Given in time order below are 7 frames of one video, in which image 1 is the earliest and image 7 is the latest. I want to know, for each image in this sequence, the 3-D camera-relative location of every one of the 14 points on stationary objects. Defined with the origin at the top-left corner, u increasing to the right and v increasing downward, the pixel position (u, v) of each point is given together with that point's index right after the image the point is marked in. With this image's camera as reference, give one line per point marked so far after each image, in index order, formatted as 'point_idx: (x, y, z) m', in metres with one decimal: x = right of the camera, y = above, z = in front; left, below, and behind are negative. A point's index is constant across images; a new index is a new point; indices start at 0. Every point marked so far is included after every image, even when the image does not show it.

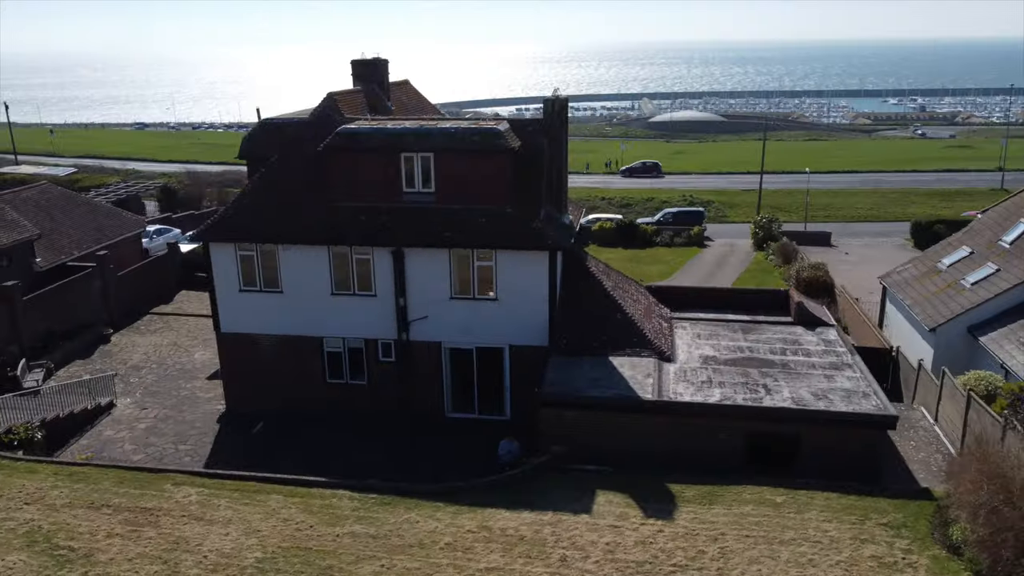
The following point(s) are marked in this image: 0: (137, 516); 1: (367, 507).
0: (-7.0, -4.3, +15.3) m
1: (-2.7, -4.2, +15.8) m
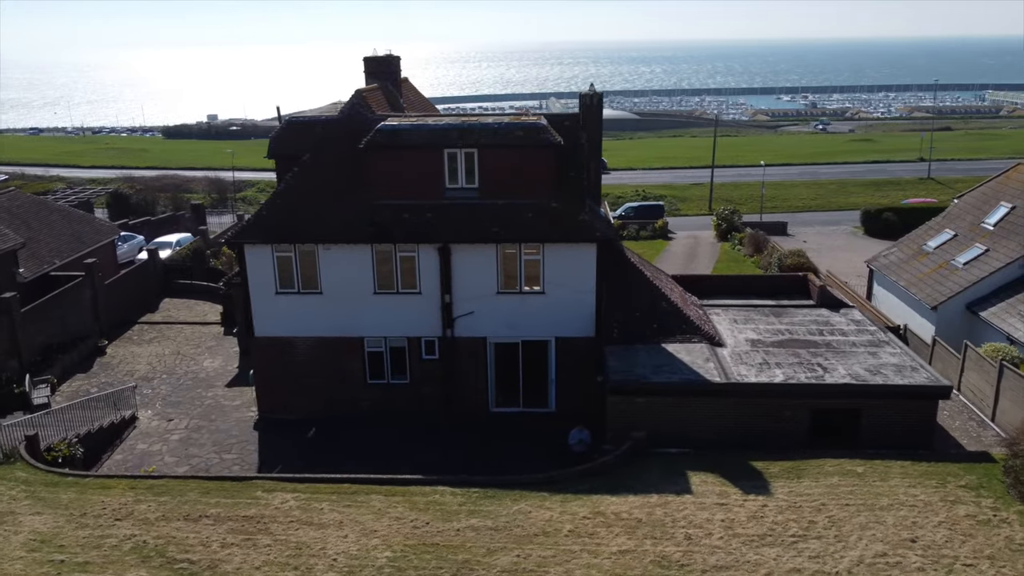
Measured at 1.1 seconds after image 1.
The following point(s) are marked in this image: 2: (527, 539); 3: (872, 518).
0: (-4.9, -4.3, +14.8) m
1: (-0.7, -4.1, +15.8) m
2: (+0.3, -4.4, +14.4) m
3: (+6.7, -4.2, +15.0) m
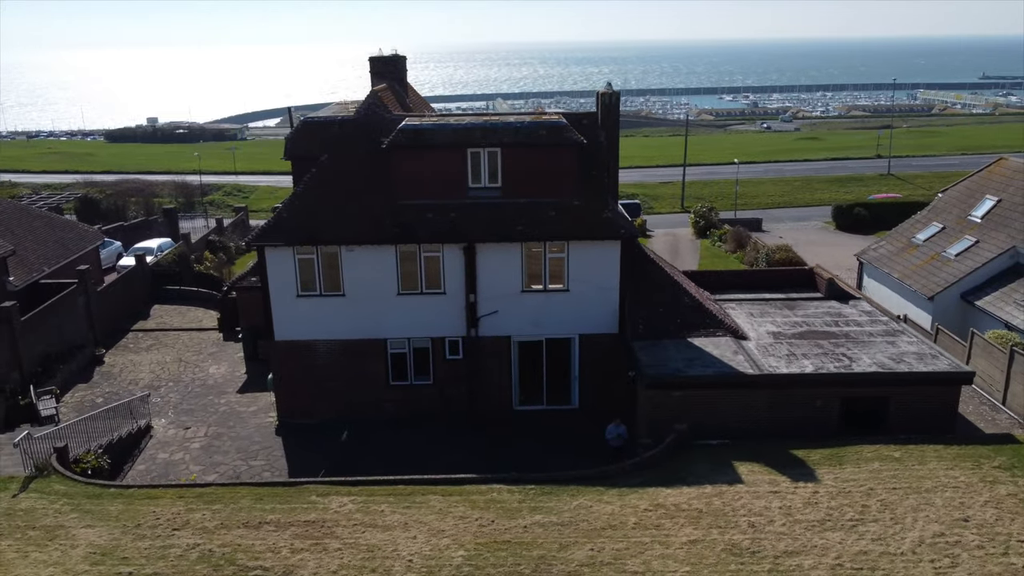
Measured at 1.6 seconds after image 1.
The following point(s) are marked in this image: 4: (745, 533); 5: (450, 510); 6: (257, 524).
0: (-3.7, -4.3, +14.7) m
1: (+0.5, -4.1, +15.8) m
2: (+1.5, -4.4, +14.6) m
3: (+7.8, -4.0, +15.6) m
4: (+4.2, -4.4, +14.5) m
5: (-1.2, -4.2, +15.3) m
6: (-4.6, -4.3, +14.9) m
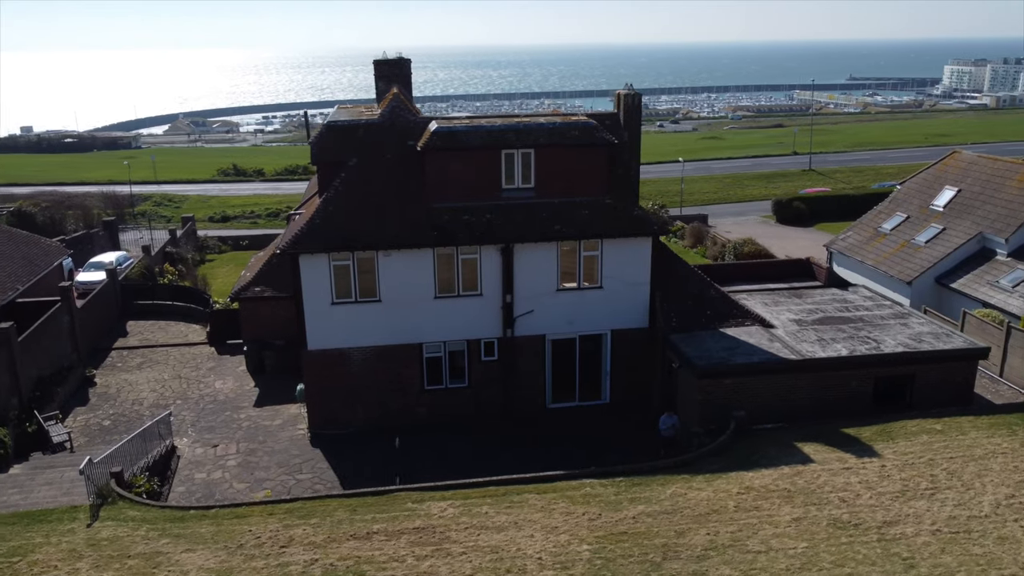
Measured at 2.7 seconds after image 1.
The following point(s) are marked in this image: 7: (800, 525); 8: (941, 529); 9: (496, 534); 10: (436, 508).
0: (-1.6, -4.4, +14.5) m
1: (+2.3, -4.0, +16.2) m
2: (+3.5, -4.2, +15.0) m
3: (+9.7, -3.7, +16.8) m
4: (+6.2, -4.1, +15.3) m
5: (+0.8, -4.2, +15.5) m
6: (-2.6, -4.4, +14.6) m
7: (+5.2, -4.3, +14.7) m
8: (+7.6, -4.3, +14.5) m
9: (-0.3, -4.4, +14.5) m
10: (-1.4, -4.2, +15.5) m
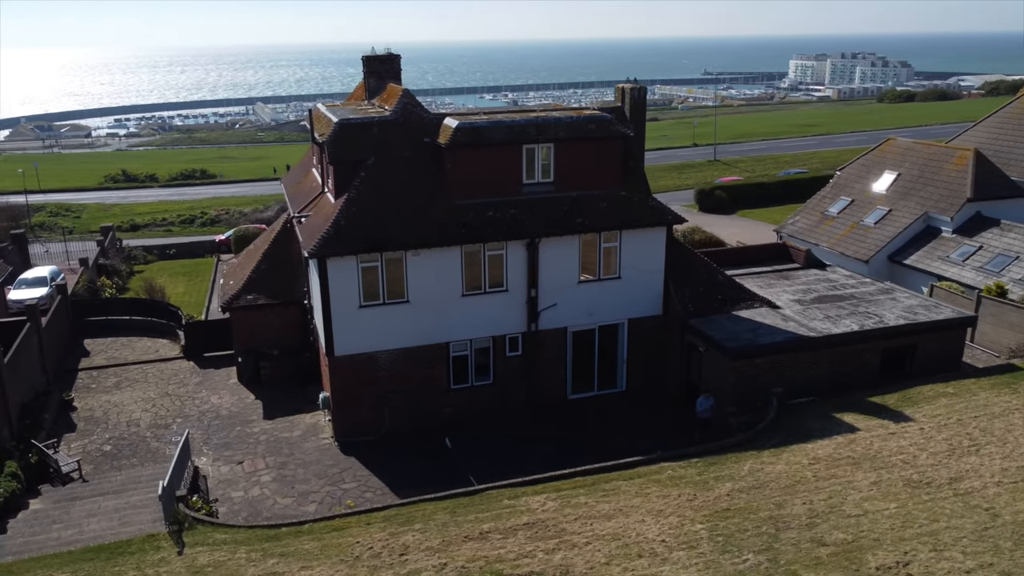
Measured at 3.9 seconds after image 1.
0: (+0.4, -4.3, +14.5) m
1: (+4.0, -3.7, +16.7) m
2: (+5.4, -3.9, +15.8) m
3: (+11.2, -3.0, +18.5) m
4: (+8.0, -3.7, +16.5) m
5: (+2.6, -4.0, +15.8) m
6: (-0.6, -4.4, +14.4) m
7: (+7.1, -3.9, +15.8) m
8: (+9.6, -3.7, +15.9) m
9: (+1.7, -4.2, +14.7) m
10: (+0.4, -4.1, +15.5) m
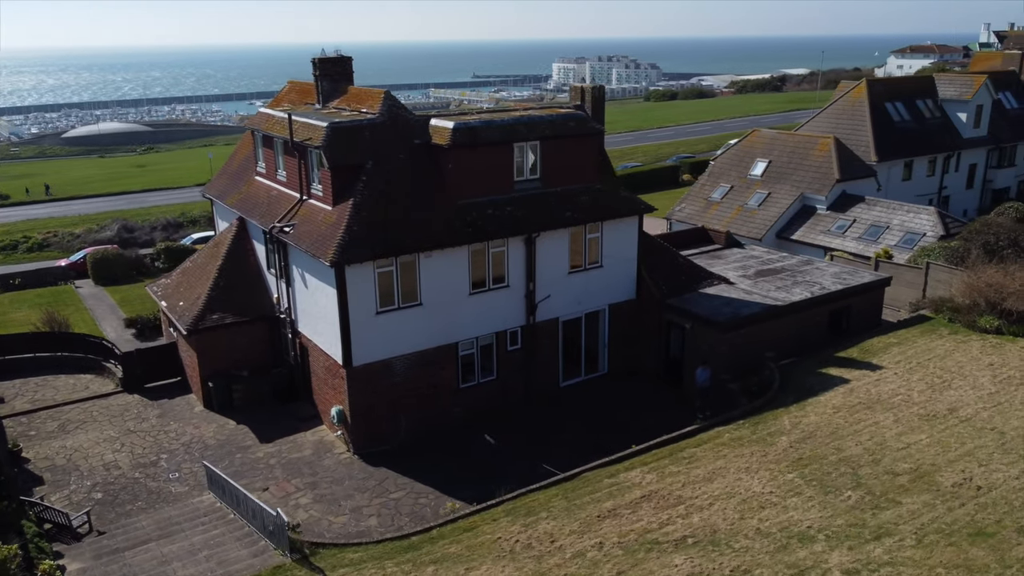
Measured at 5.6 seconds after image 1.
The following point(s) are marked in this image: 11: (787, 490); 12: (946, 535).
0: (+2.7, -4.0, +15.4) m
1: (+5.5, -3.2, +18.5) m
2: (+7.2, -3.2, +18.0) m
3: (+11.9, -2.0, +22.0) m
4: (+9.4, -2.8, +19.3) m
5: (+4.5, -3.5, +17.2) m
6: (+1.8, -4.1, +15.1) m
7: (+8.8, -3.1, +18.3) m
8: (+11.1, -2.7, +19.1) m
9: (+3.9, -3.8, +16.0) m
10: (+2.4, -3.8, +16.4) m
11: (+5.2, -3.9, +15.6) m
12: (+7.3, -4.2, +13.8) m
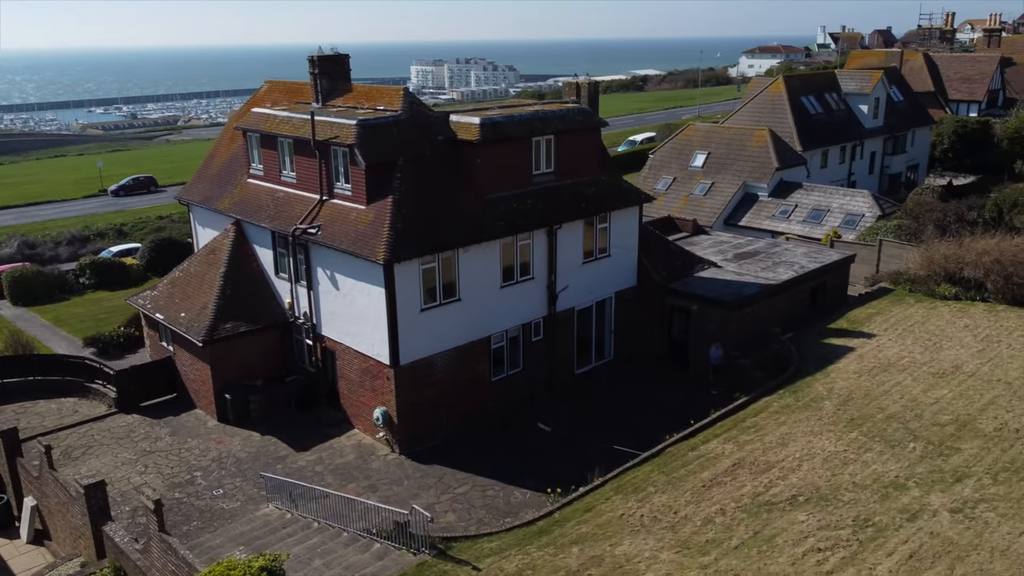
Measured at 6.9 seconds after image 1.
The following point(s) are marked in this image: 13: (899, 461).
0: (+4.7, -3.6, +16.3) m
1: (+7.0, -2.6, +19.9) m
2: (+8.6, -2.6, +19.6) m
3: (+12.6, -1.1, +24.4) m
4: (+10.6, -2.1, +21.3) m
5: (+6.1, -3.0, +18.4) m
6: (+3.9, -3.8, +15.9) m
7: (+10.2, -2.3, +20.3) m
8: (+12.3, -1.9, +21.4) m
9: (+5.8, -3.4, +17.1) m
10: (+4.3, -3.4, +17.3) m
11: (+7.1, -3.3, +16.9) m
12: (+9.6, -3.5, +15.5) m
13: (+7.7, -3.5, +16.3) m
